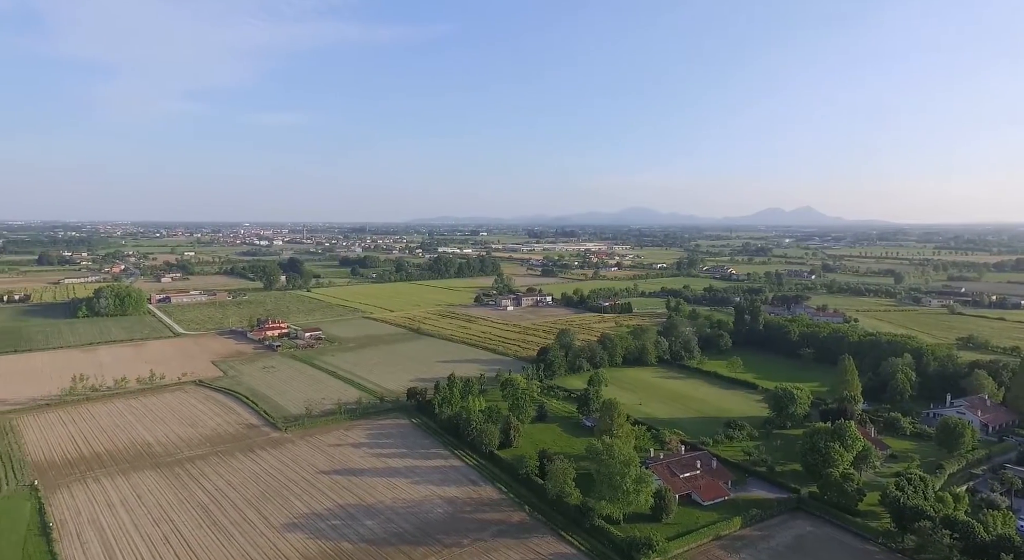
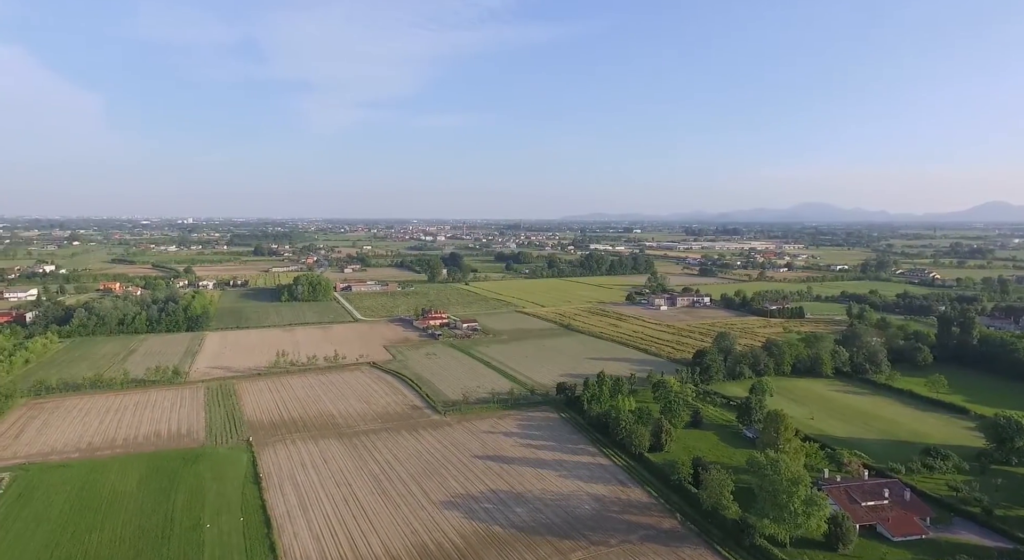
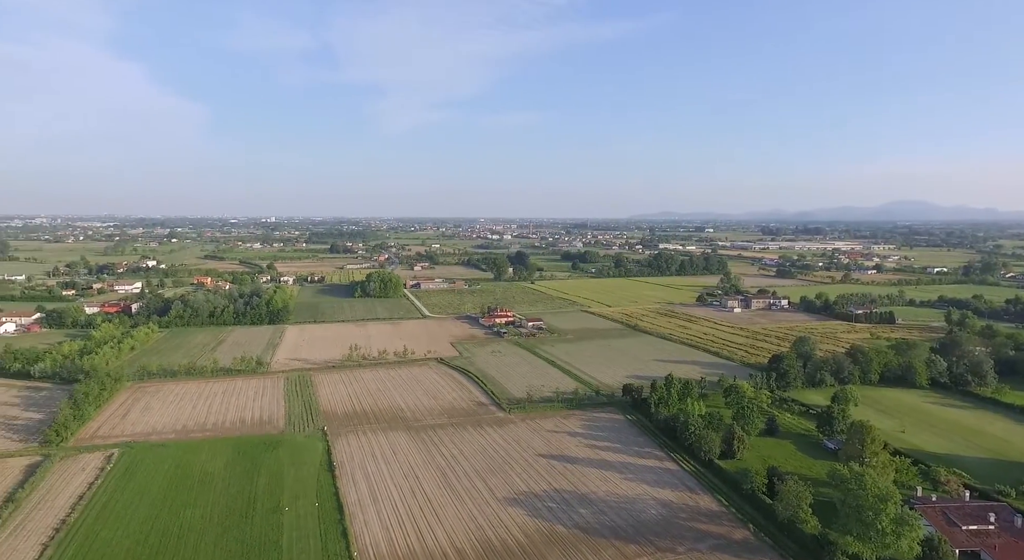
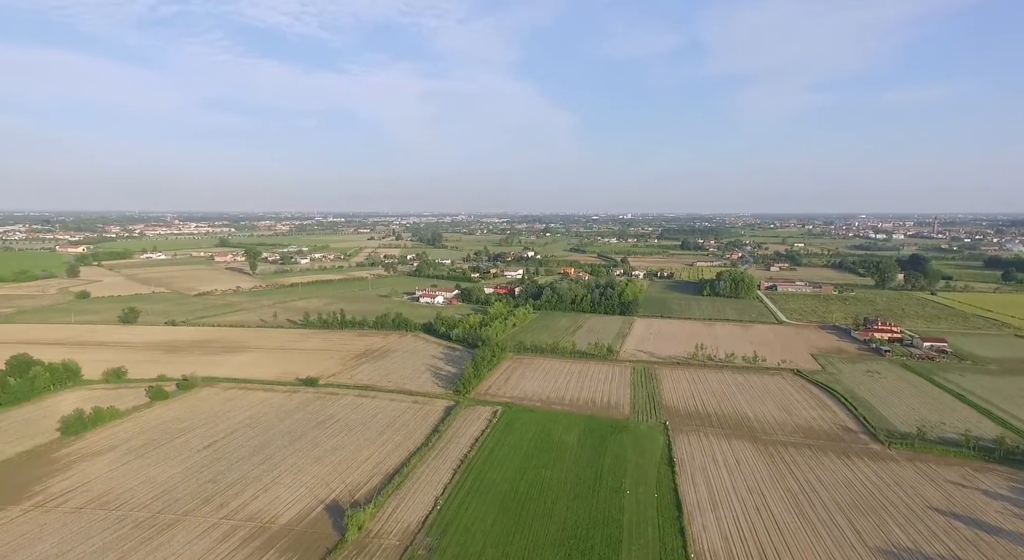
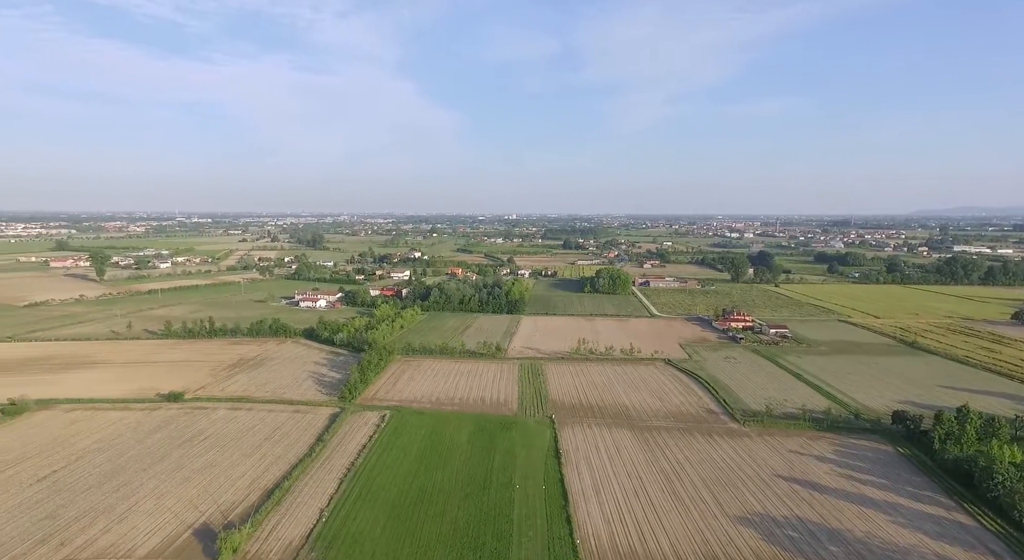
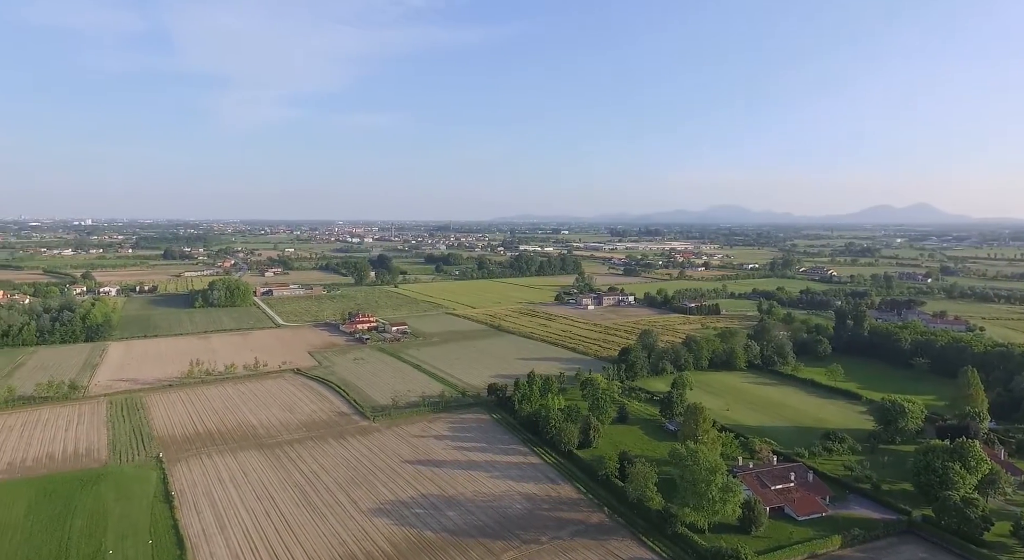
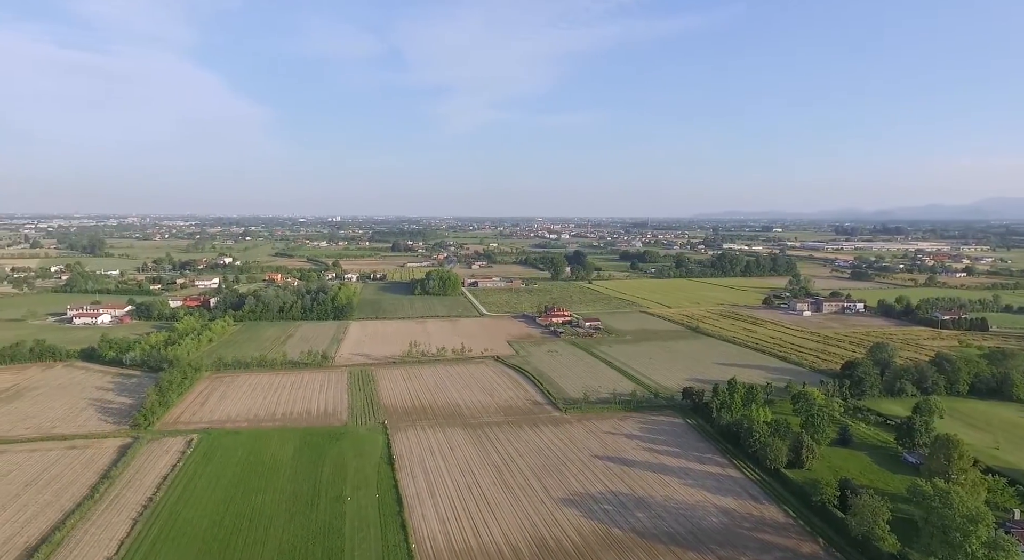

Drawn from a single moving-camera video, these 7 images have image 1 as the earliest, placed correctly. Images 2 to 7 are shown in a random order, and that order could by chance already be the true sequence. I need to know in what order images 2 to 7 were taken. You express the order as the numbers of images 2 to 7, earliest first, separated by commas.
6, 2, 3, 7, 5, 4
